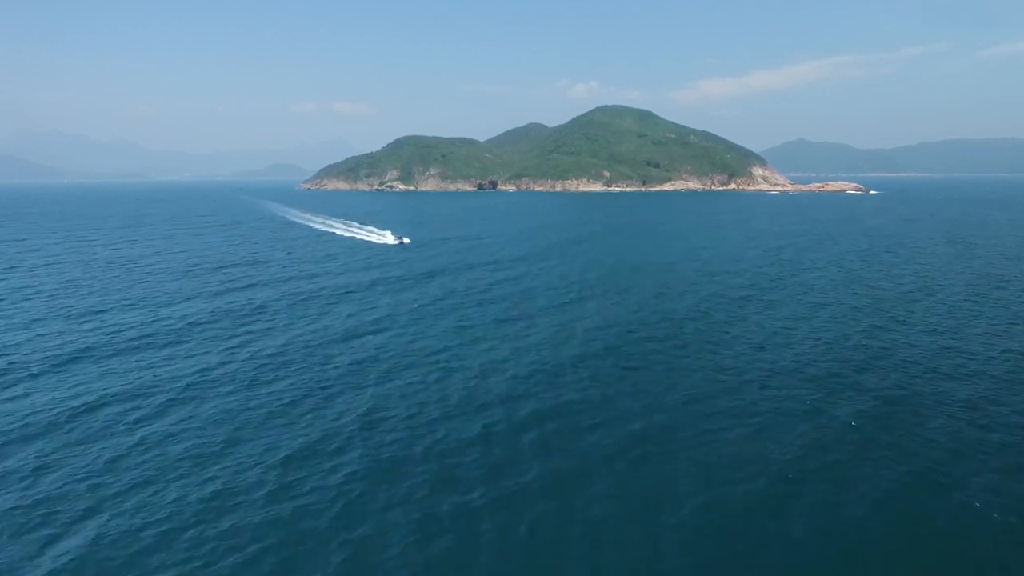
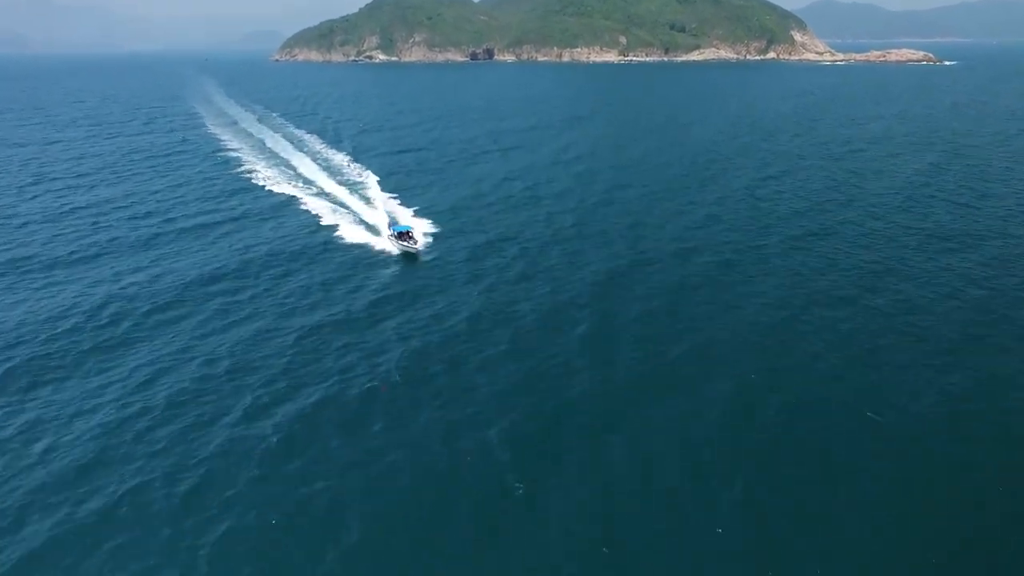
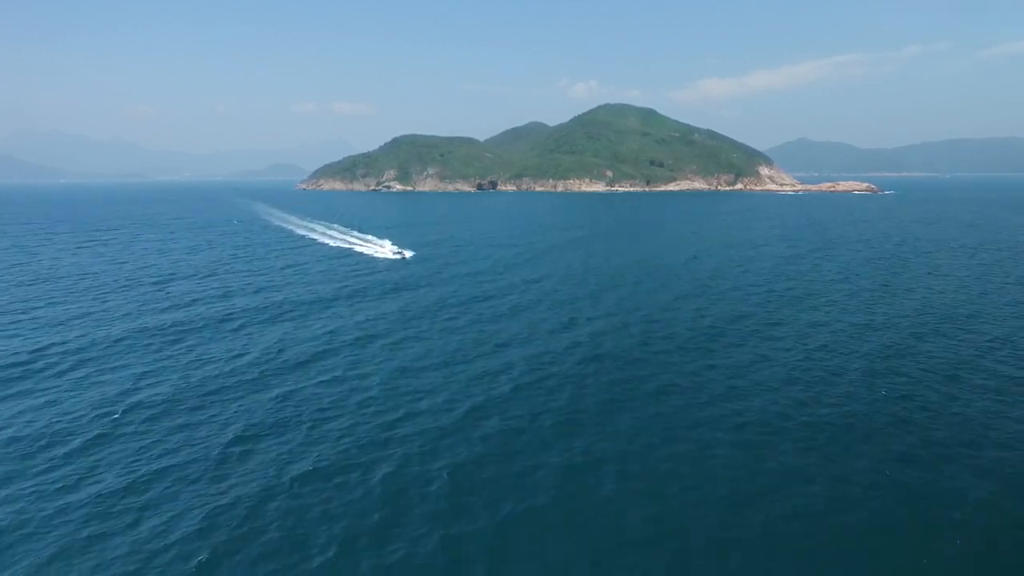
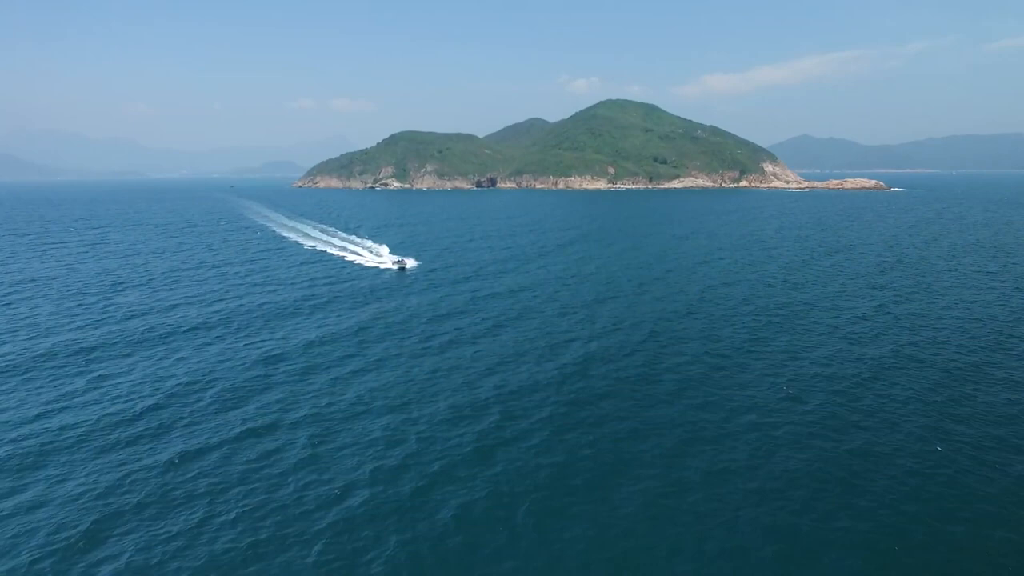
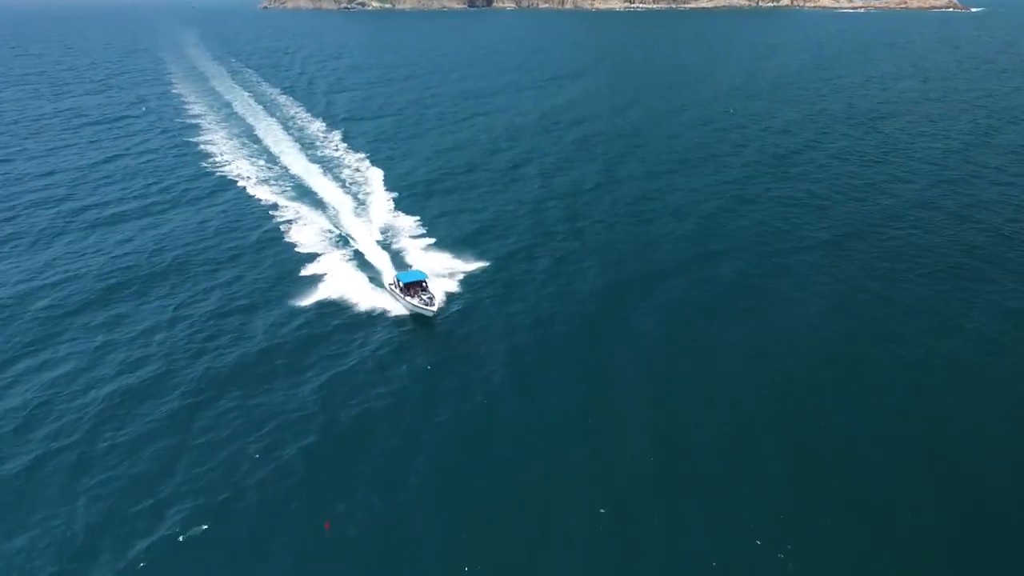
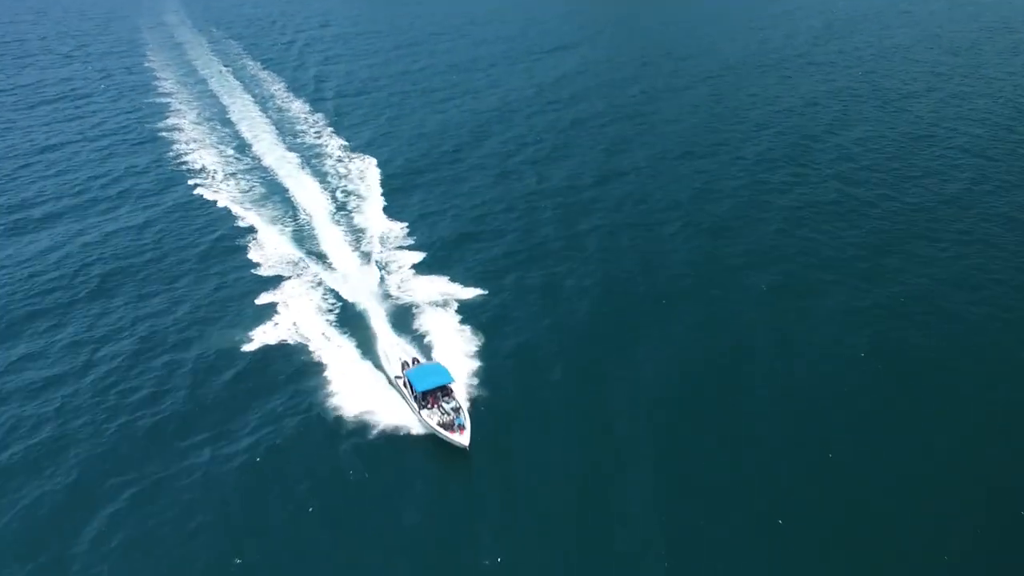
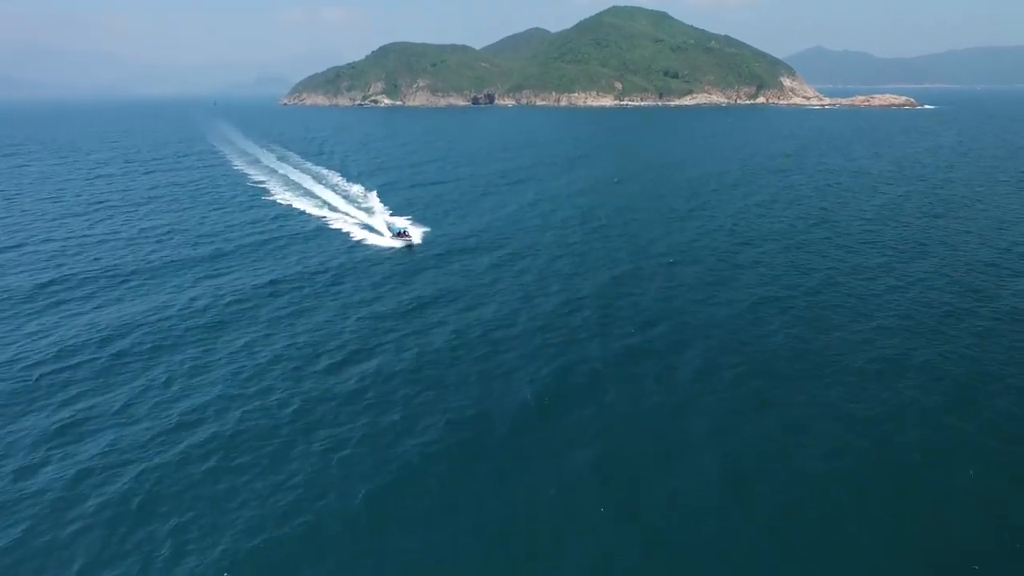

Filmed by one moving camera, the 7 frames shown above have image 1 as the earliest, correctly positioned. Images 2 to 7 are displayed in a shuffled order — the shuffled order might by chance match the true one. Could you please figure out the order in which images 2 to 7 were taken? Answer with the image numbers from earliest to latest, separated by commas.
3, 4, 7, 2, 5, 6
